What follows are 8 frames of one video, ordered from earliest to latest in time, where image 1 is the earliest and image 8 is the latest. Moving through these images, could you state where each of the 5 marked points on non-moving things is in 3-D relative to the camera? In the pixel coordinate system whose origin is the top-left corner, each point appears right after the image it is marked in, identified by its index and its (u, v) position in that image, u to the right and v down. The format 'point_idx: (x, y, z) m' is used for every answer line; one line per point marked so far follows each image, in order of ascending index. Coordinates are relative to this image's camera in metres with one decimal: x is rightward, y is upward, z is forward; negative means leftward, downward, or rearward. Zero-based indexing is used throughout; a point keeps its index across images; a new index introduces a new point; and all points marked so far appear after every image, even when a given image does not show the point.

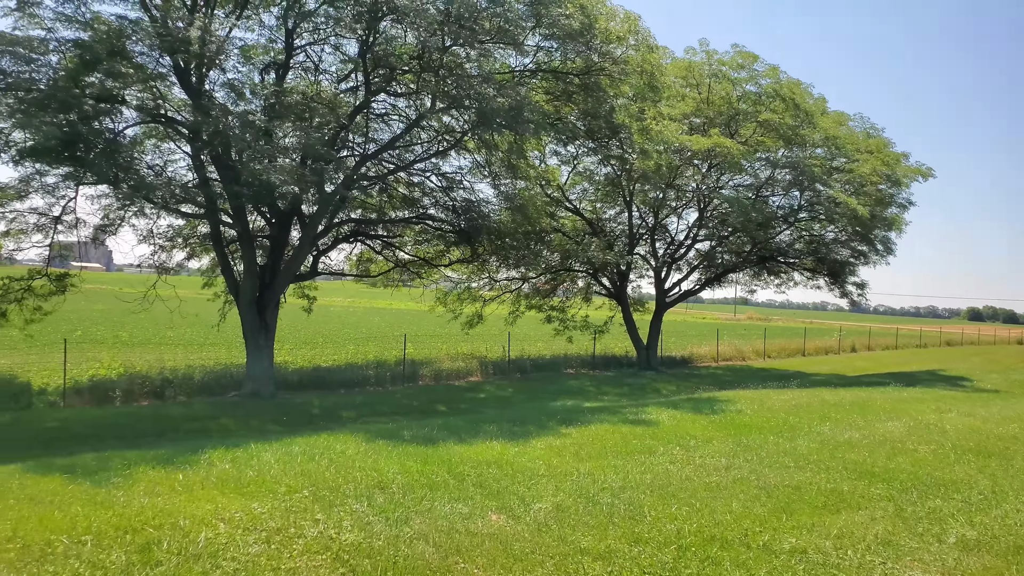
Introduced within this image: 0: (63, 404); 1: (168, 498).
0: (-8.6, -2.2, +14.4) m
1: (-2.5, -1.5, +5.6) m
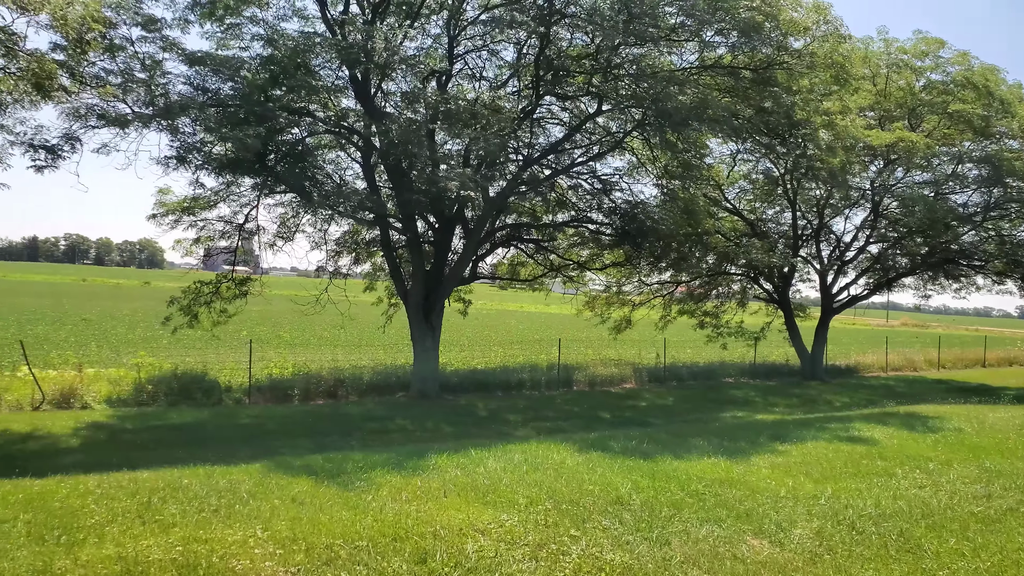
0: (-5.3, -2.3, +15.3) m
1: (-0.7, -1.6, +5.5) m
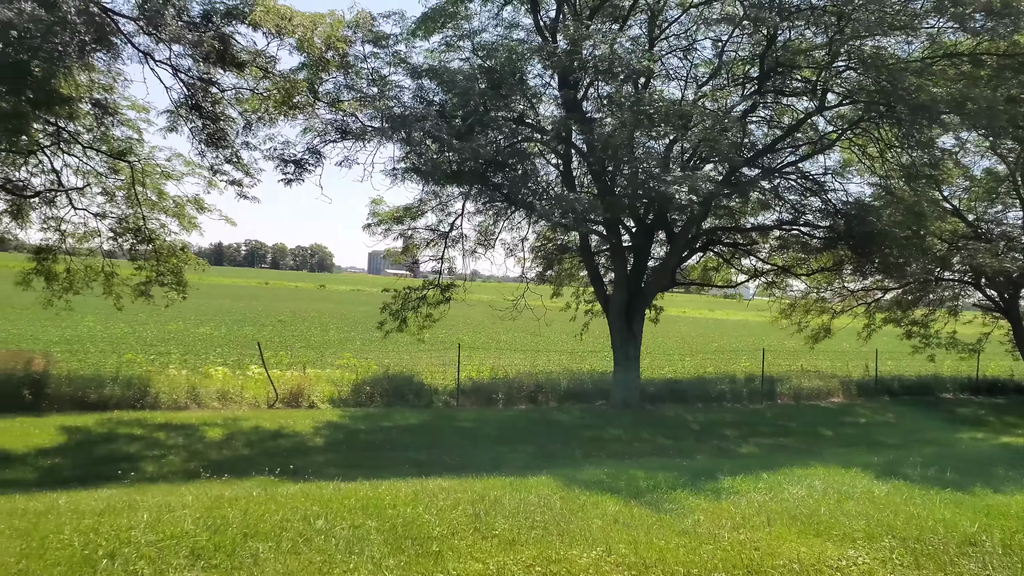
0: (-1.1, -2.4, +15.6) m
1: (+1.6, -1.7, +5.2) m
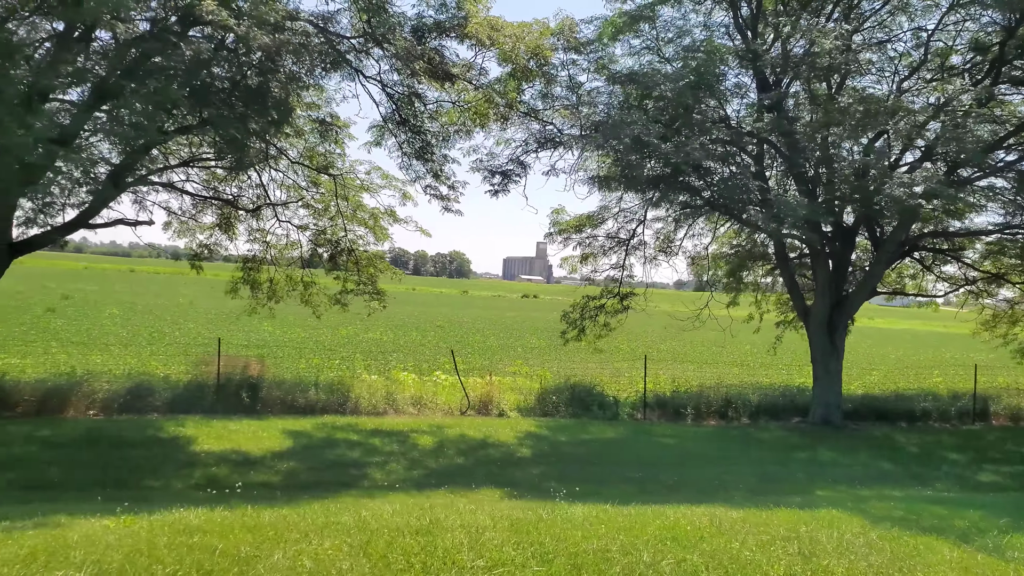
0: (+2.7, -2.6, +15.2) m
1: (+3.7, -1.8, +4.5) m
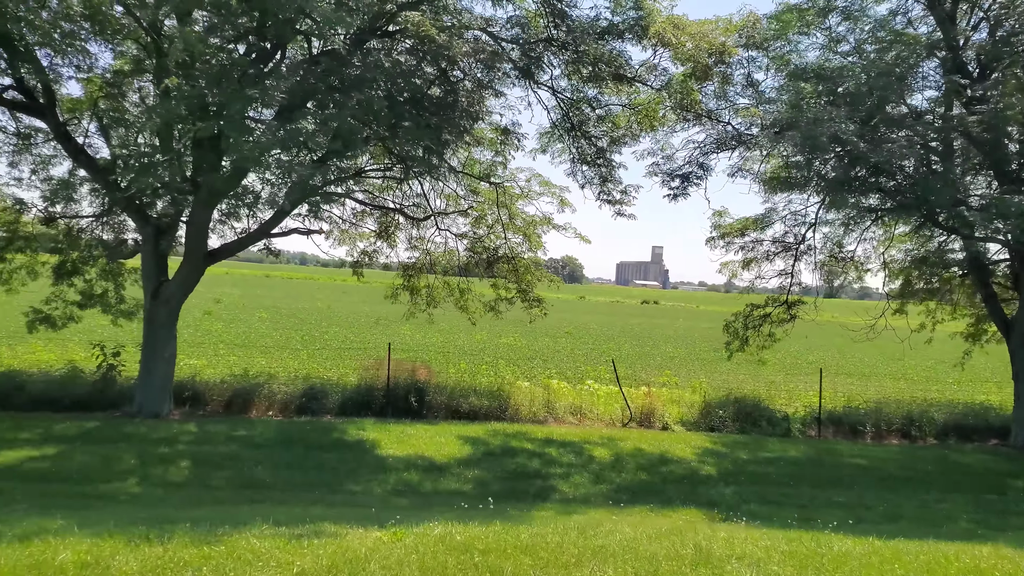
0: (+5.8, -2.8, +14.3) m
1: (+5.3, -1.9, +3.6) m
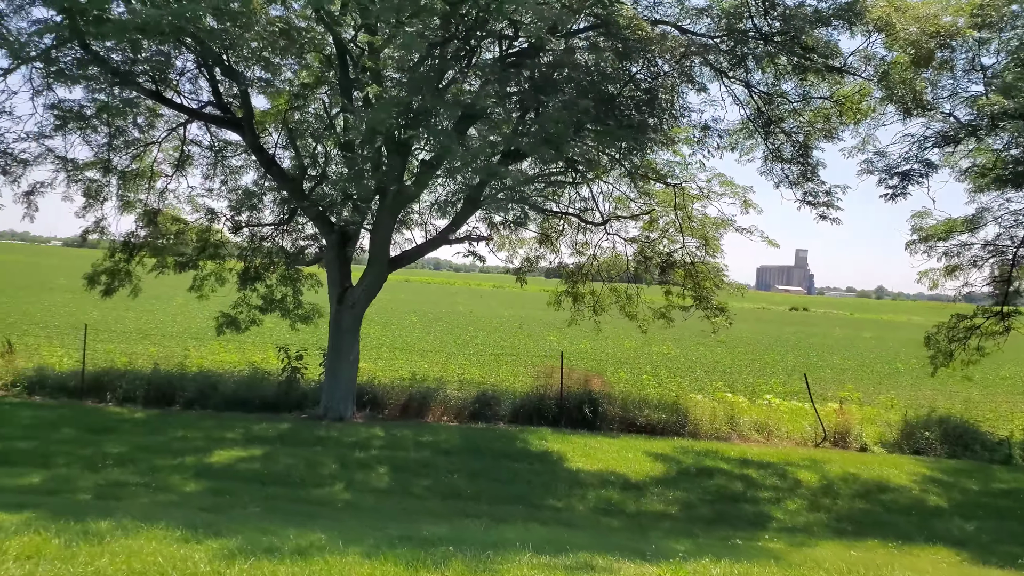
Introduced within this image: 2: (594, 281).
0: (+9.0, -2.9, +12.6) m
1: (+6.7, -2.0, +2.1) m
2: (+1.8, +0.2, +16.2) m
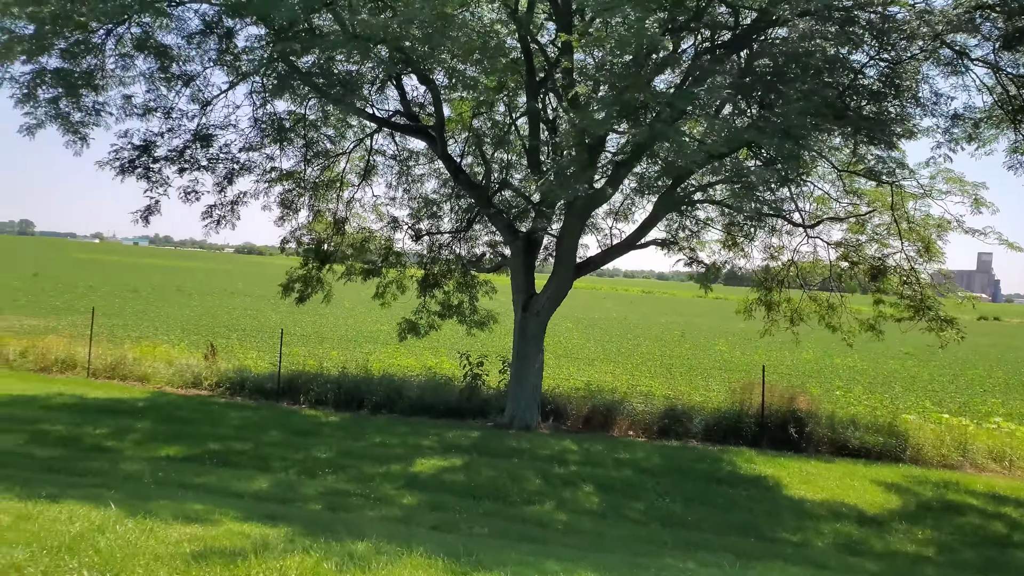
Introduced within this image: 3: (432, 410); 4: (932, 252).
0: (+11.9, -3.1, +10.2) m
1: (+7.8, -2.1, +0.2) m
2: (+5.5, 0.0, +15.0) m
3: (-1.5, -2.3, +14.4) m
4: (+7.5, +0.7, +13.5) m
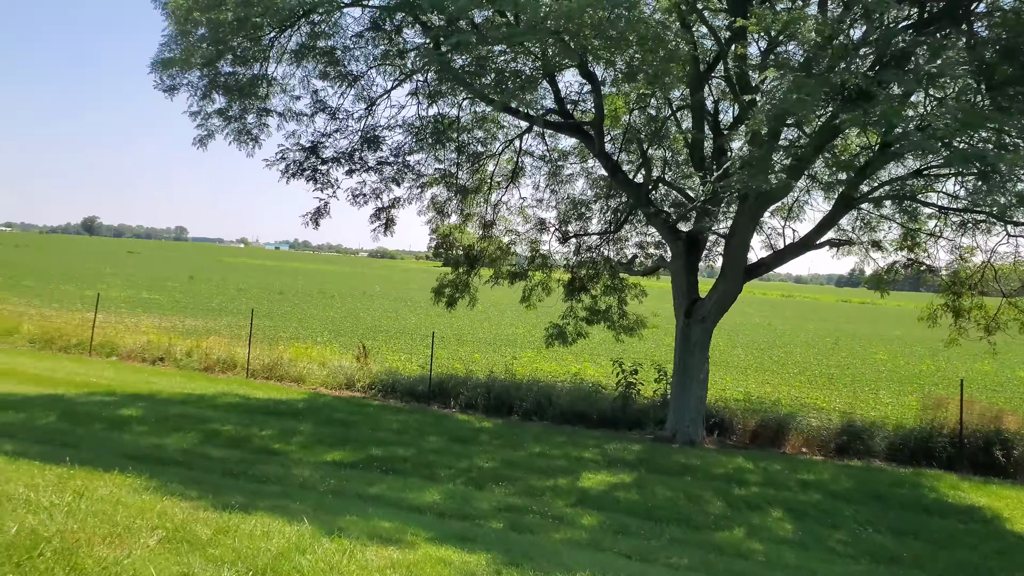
0: (+13.9, -3.1, +7.5) m
1: (+8.3, -2.1, -1.7) m
2: (+8.4, -0.1, +13.2) m
3: (+1.4, -2.4, +13.8) m
4: (+10.1, +0.6, +11.5) m
